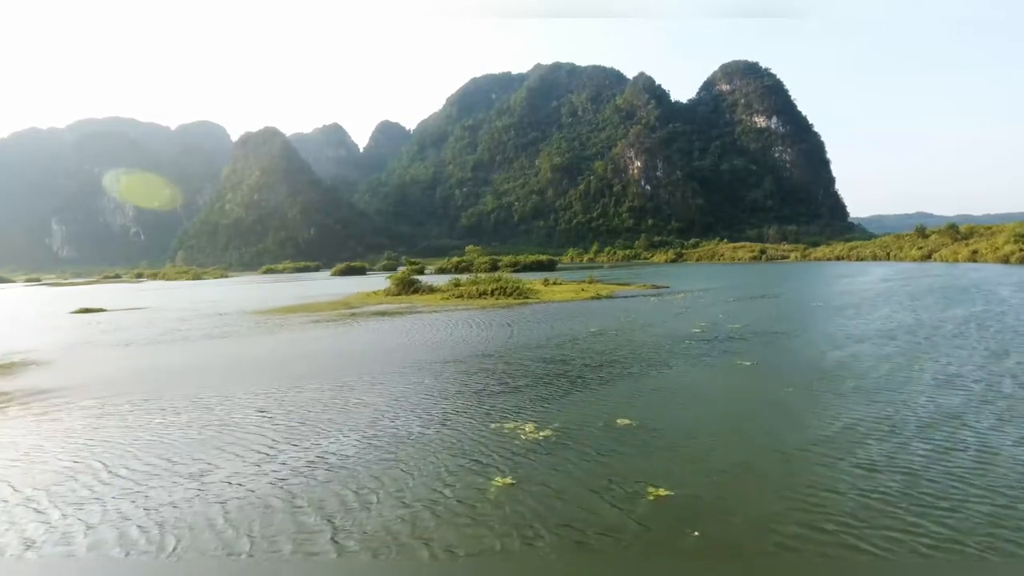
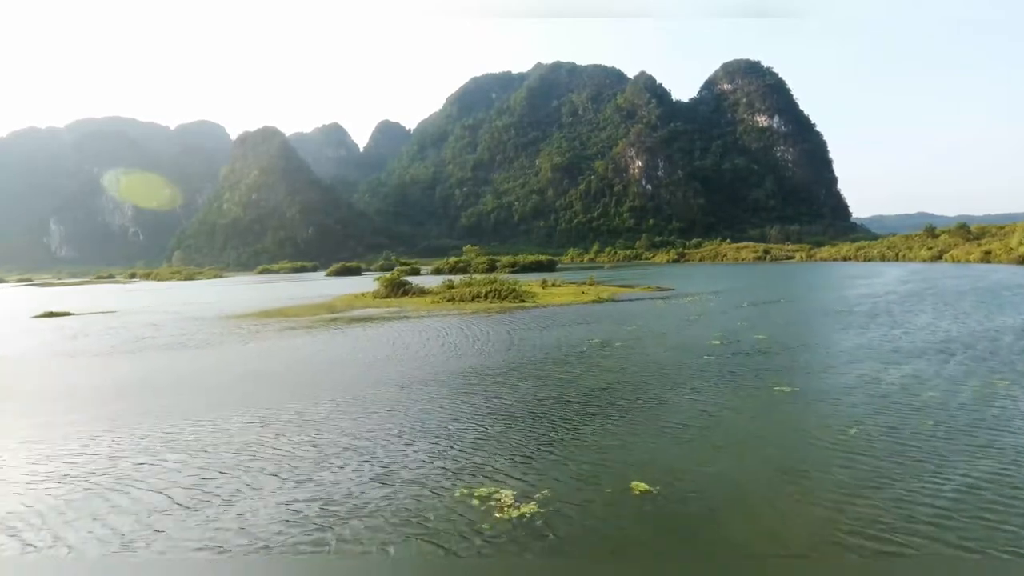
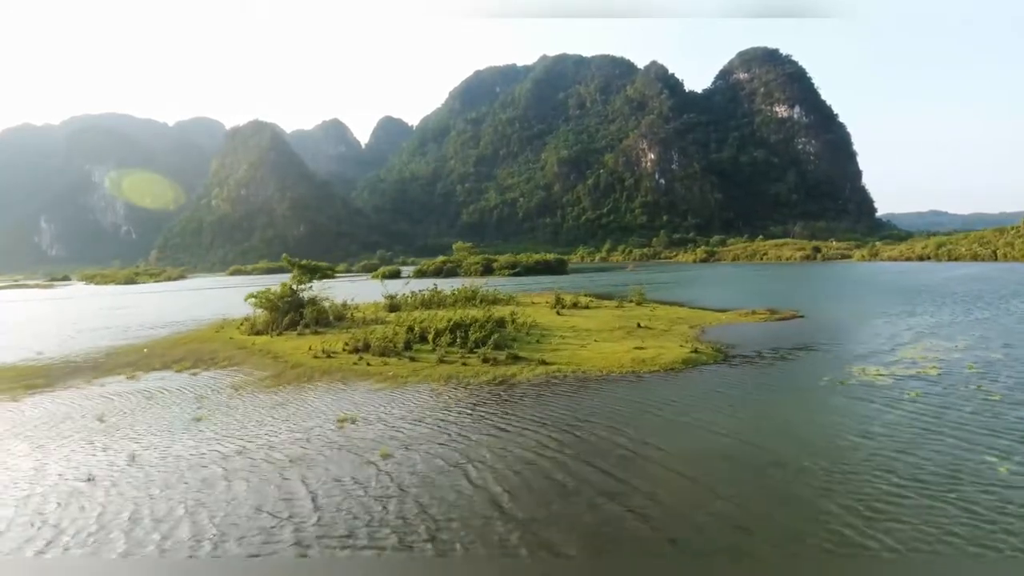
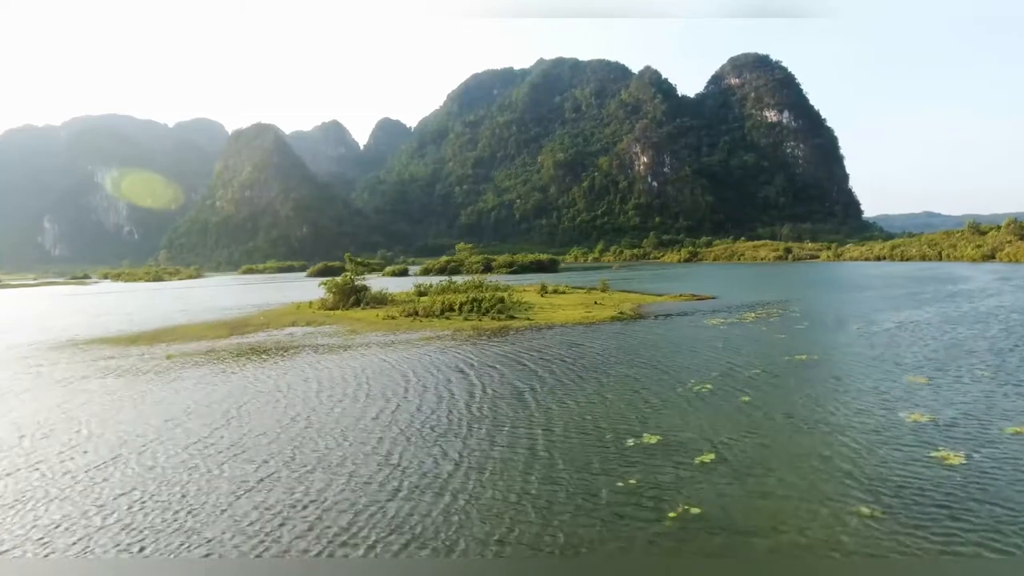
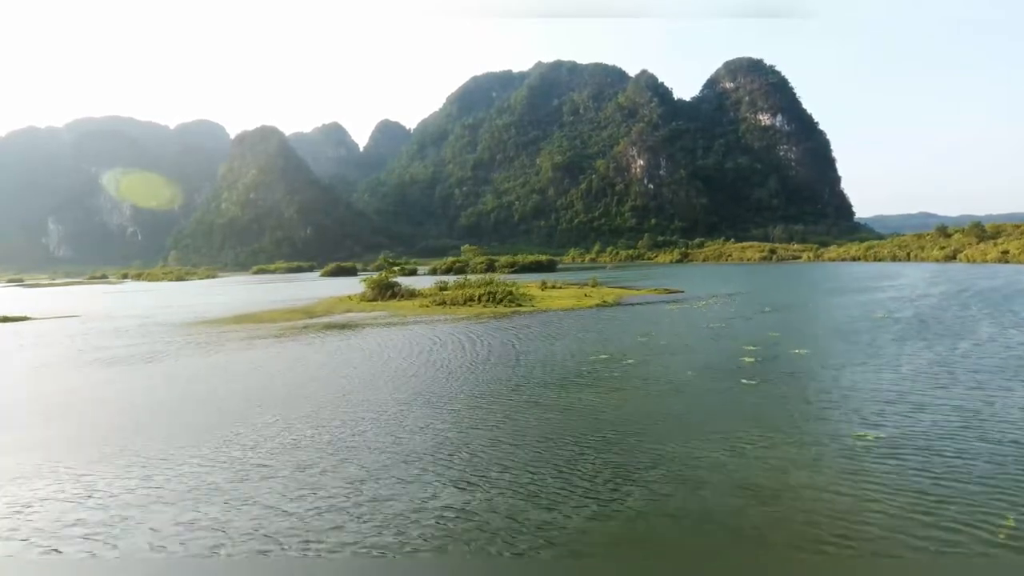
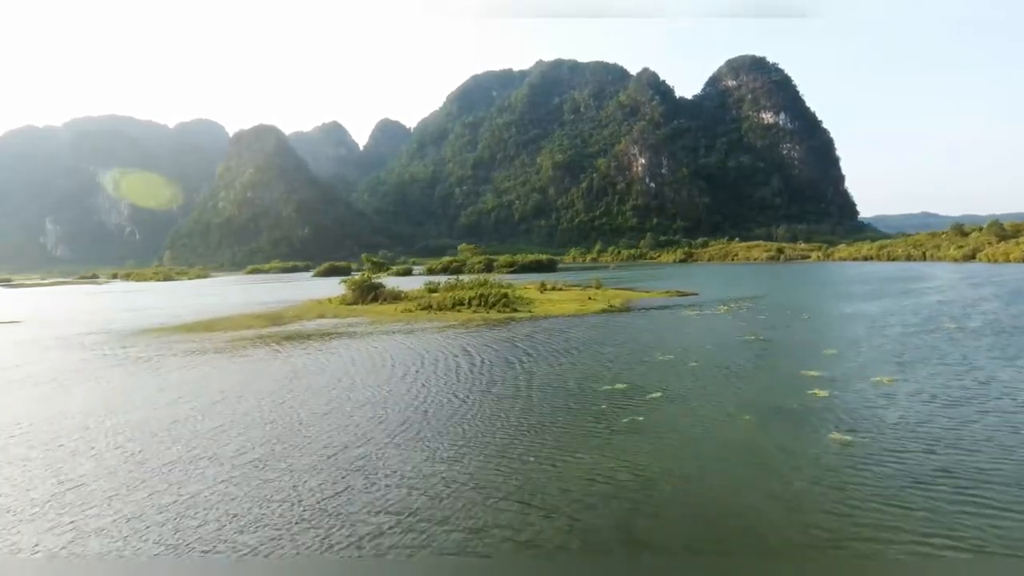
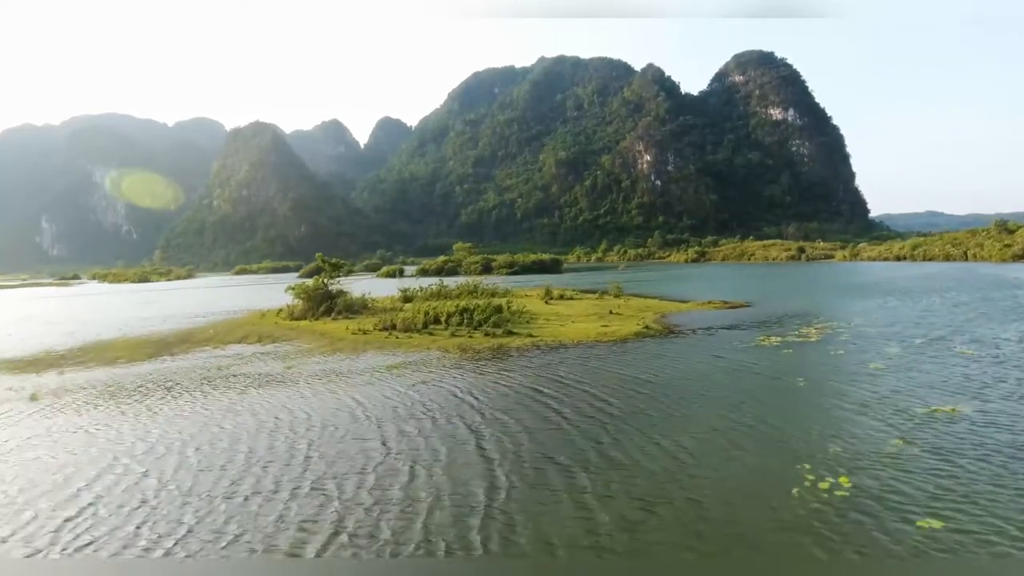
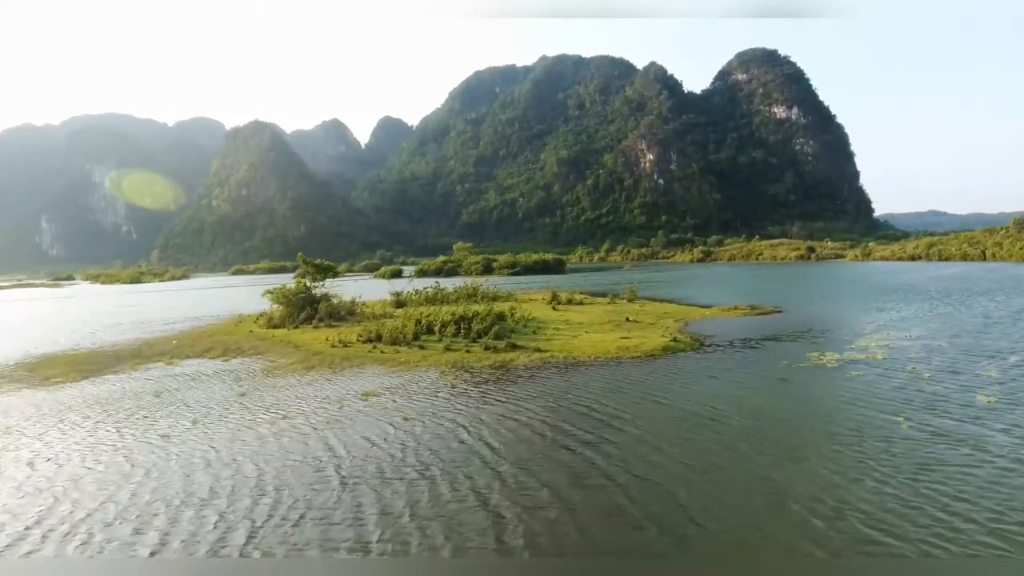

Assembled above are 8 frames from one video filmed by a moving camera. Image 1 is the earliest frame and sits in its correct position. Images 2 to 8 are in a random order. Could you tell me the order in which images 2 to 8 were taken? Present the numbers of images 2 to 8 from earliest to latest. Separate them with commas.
2, 5, 6, 4, 7, 8, 3
